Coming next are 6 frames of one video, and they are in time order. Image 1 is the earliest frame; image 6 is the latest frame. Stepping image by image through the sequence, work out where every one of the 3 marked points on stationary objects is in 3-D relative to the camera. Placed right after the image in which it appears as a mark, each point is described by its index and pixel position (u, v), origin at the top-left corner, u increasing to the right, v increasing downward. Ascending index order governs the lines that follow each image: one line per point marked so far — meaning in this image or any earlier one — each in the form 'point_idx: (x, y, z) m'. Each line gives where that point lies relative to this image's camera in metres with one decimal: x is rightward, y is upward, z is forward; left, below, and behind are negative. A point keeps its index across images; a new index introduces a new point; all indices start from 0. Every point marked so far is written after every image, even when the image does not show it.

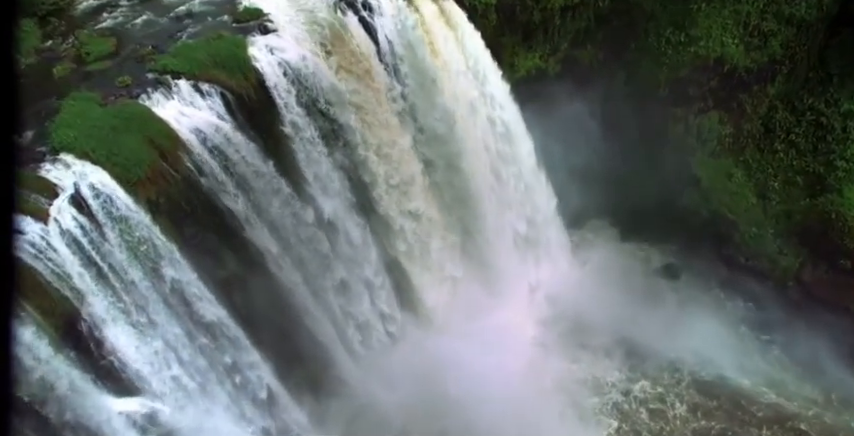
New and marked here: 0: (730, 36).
0: (+6.8, +4.0, +16.8) m
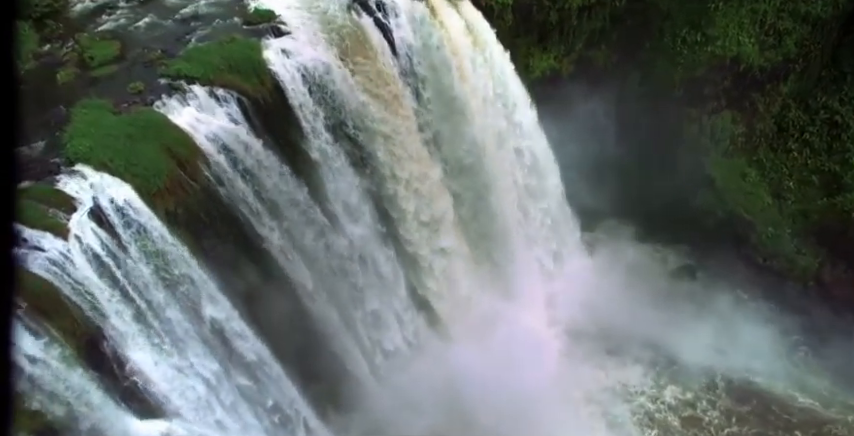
0: (+7.1, +4.0, +16.7) m
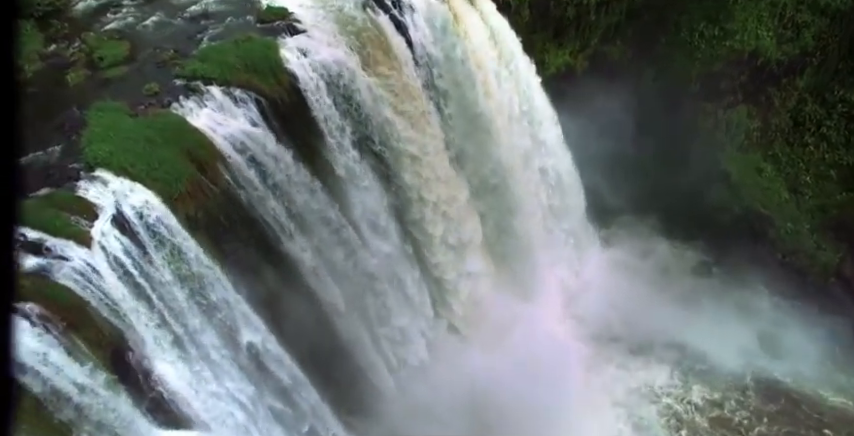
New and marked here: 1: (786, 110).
0: (+7.4, +4.1, +16.5) m
1: (+8.1, +2.4, +17.0) m
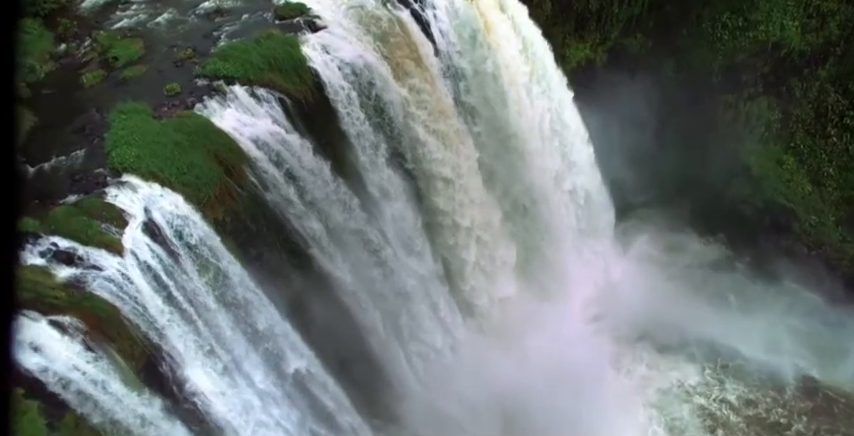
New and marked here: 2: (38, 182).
0: (+7.7, +4.3, +16.3) m
1: (+8.5, +2.6, +16.8) m
2: (-4.9, +0.4, +9.4) m
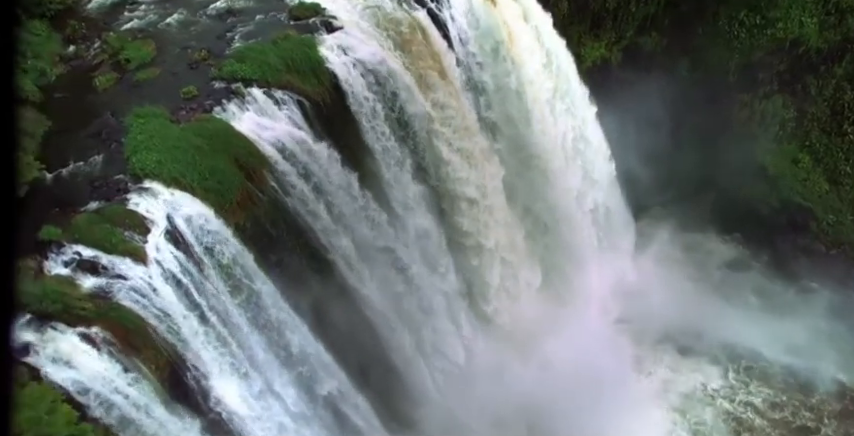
0: (+8.0, +4.3, +16.2) m
1: (+8.7, +2.6, +16.7) m
2: (-4.5, +0.4, +9.2) m
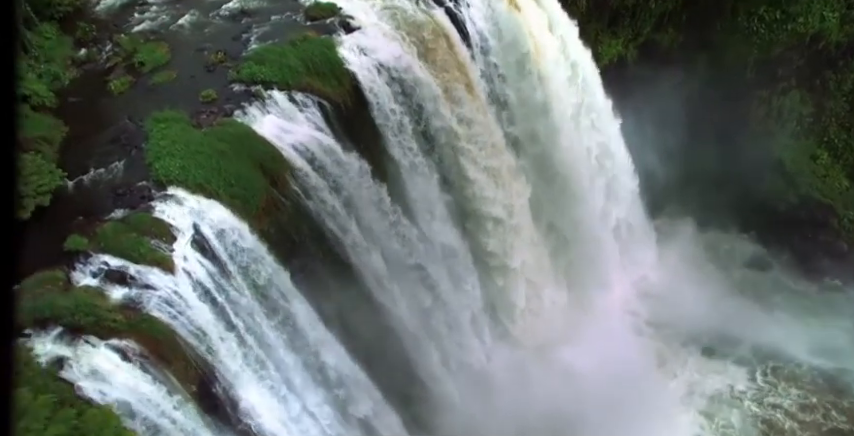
0: (+8.3, +4.4, +16.0) m
1: (+9.1, +2.7, +16.5) m
2: (-4.1, +0.2, +9.0) m
